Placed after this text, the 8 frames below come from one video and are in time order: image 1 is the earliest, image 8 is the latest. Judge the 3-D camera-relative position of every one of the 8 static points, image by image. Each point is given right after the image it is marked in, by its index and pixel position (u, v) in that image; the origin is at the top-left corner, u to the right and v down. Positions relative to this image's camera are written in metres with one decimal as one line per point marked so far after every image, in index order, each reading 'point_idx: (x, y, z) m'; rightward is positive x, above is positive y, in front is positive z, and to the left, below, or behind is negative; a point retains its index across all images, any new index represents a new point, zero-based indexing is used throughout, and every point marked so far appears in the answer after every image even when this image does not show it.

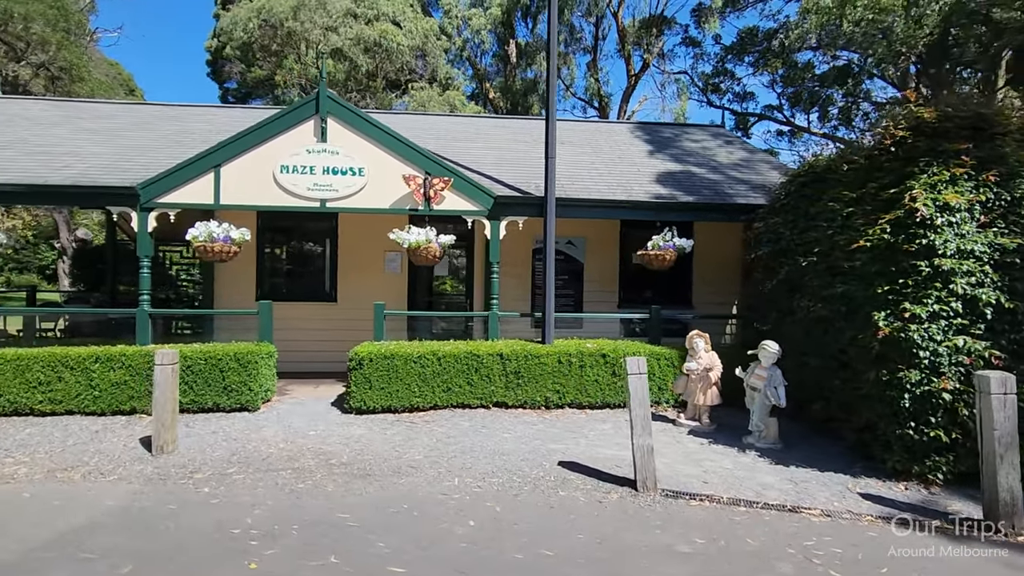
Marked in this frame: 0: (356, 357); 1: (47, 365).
0: (-2.3, -1.0, +7.7) m
1: (-6.6, -1.1, +7.4) m
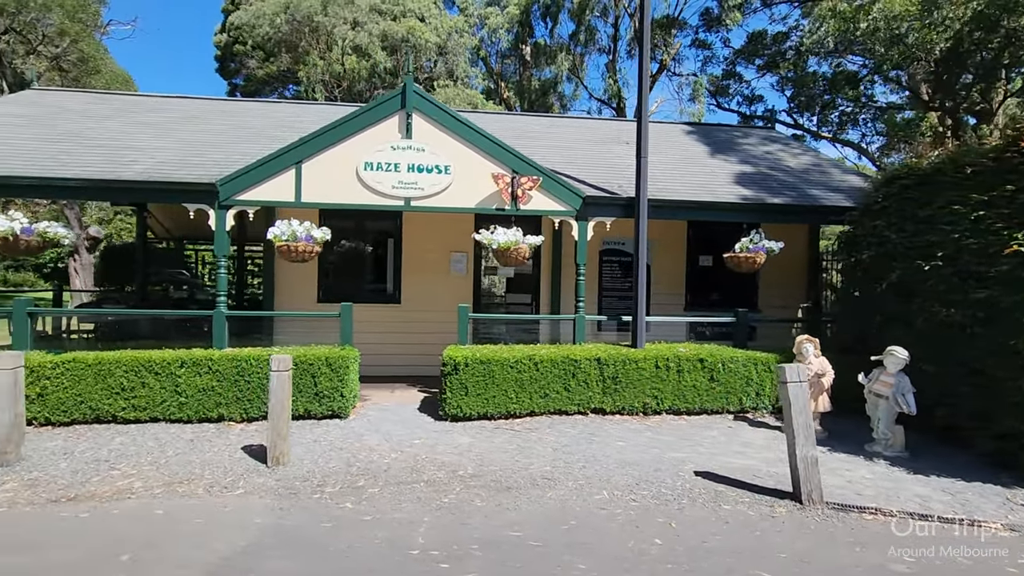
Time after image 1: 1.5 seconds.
0: (-0.9, -1.1, +7.5) m
1: (-5.1, -1.1, +7.0) m
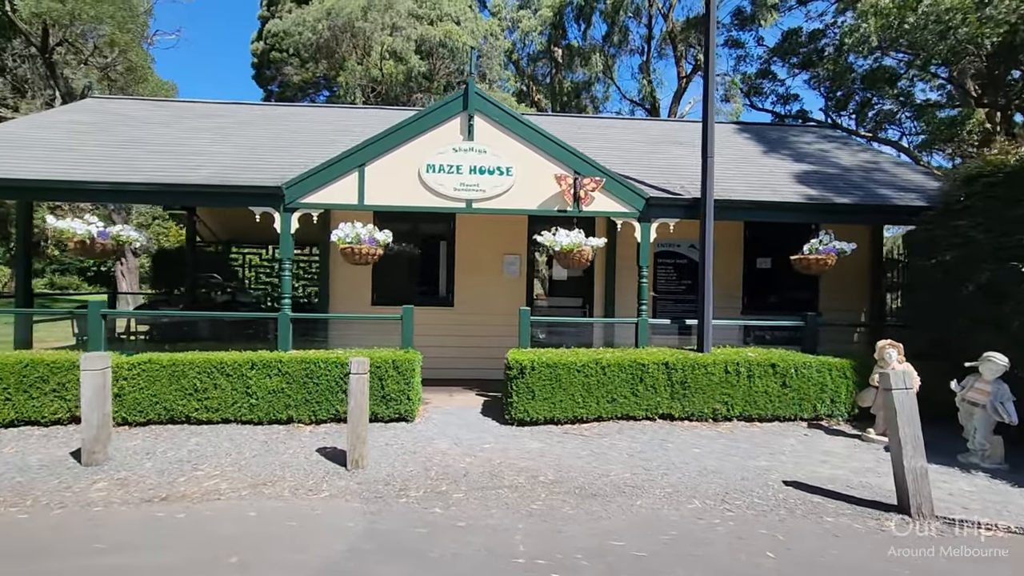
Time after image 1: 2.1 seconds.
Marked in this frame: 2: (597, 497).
0: (+0.1, -1.1, +7.4) m
1: (-4.2, -1.1, +7.1) m
2: (+0.8, -2.1, +5.1) m
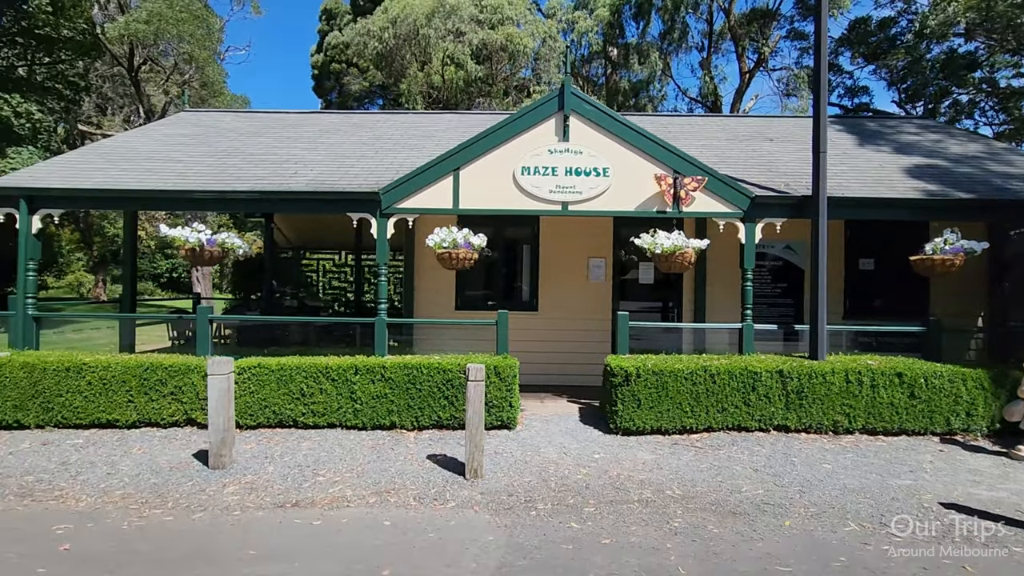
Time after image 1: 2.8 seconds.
0: (+1.5, -1.2, +7.1) m
1: (-2.8, -1.2, +7.2) m
2: (+2.1, -2.1, +4.8) m
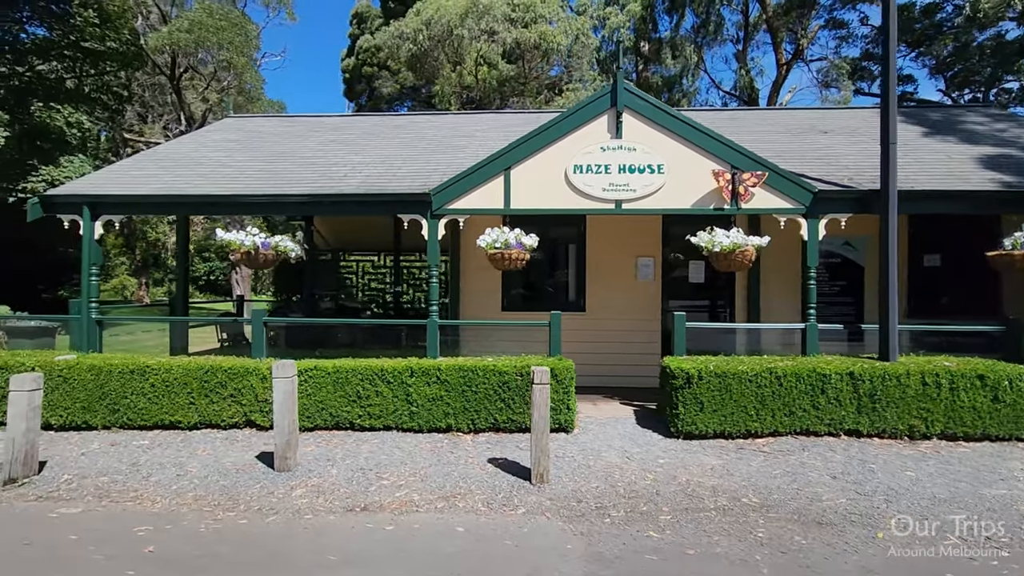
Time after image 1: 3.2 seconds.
0: (+2.3, -1.2, +6.9) m
1: (-2.0, -1.2, +7.2) m
2: (+2.8, -2.1, +4.6) m
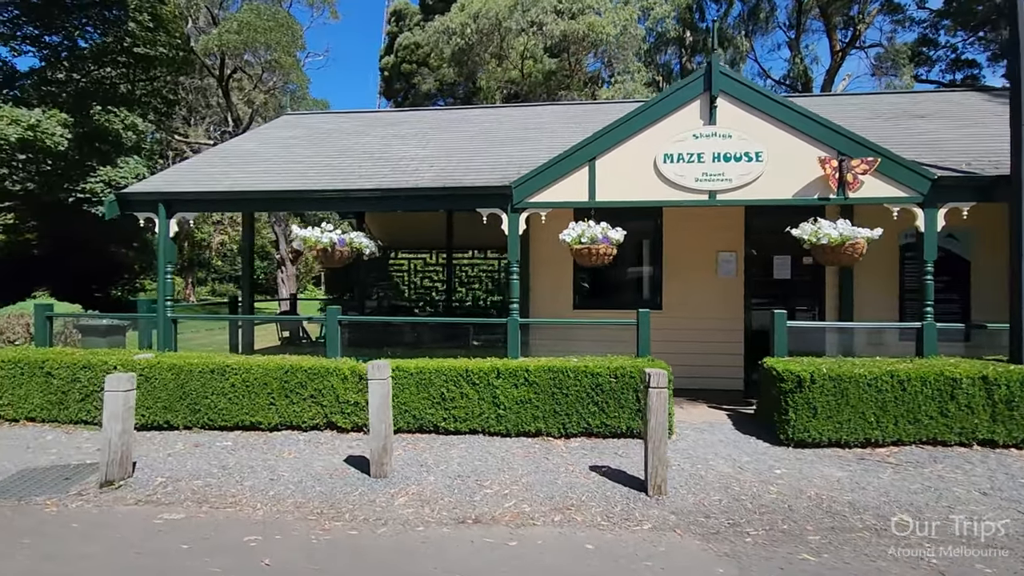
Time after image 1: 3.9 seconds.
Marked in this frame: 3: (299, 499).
0: (+3.5, -1.1, +6.4) m
1: (-0.8, -1.2, +6.9) m
2: (+3.8, -2.1, +4.1) m
3: (-2.1, -2.1, +5.1) m
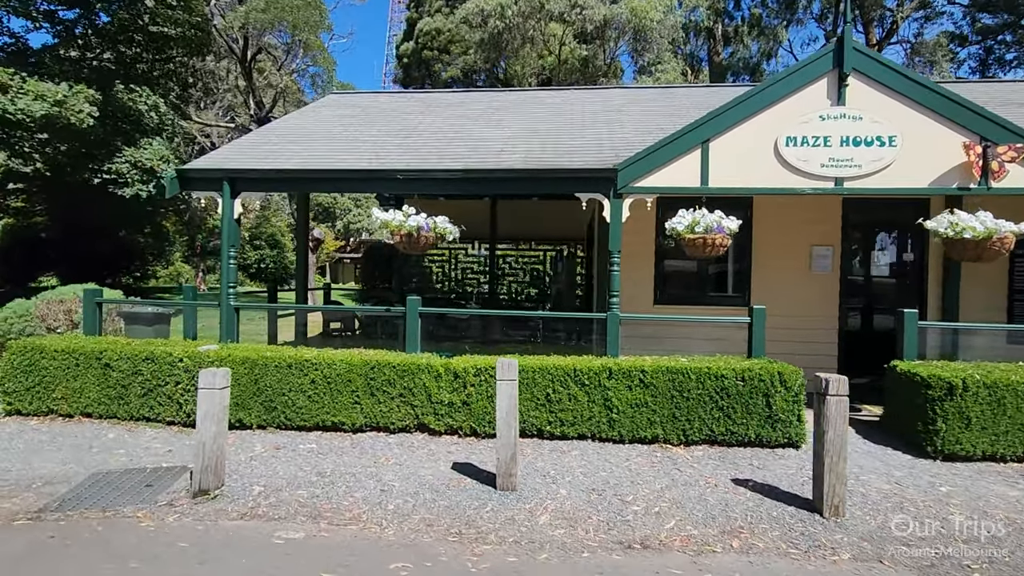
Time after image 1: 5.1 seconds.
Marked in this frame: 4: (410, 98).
0: (+4.8, -1.1, +5.8) m
1: (+0.6, -1.1, +6.3) m
2: (+5.2, -2.1, +3.5) m
3: (-0.8, -2.0, +4.5) m
4: (-2.3, +4.2, +11.5) m
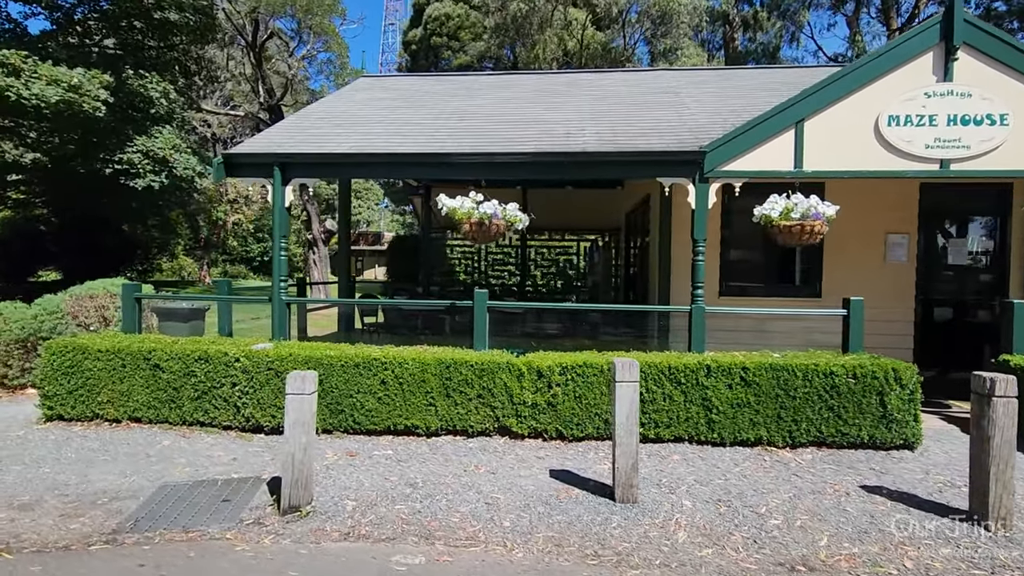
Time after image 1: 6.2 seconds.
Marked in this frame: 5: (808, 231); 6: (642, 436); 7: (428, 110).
0: (+5.8, -1.0, +5.4) m
1: (+1.6, -1.0, +5.8) m
2: (+6.2, -2.0, +3.1) m
3: (+0.3, -1.9, +4.1) m
4: (-1.3, +4.4, +11.0) m
5: (+3.6, +0.7, +6.3) m
6: (+1.5, -1.7, +5.9) m
7: (-1.4, +3.1, +9.0) m
